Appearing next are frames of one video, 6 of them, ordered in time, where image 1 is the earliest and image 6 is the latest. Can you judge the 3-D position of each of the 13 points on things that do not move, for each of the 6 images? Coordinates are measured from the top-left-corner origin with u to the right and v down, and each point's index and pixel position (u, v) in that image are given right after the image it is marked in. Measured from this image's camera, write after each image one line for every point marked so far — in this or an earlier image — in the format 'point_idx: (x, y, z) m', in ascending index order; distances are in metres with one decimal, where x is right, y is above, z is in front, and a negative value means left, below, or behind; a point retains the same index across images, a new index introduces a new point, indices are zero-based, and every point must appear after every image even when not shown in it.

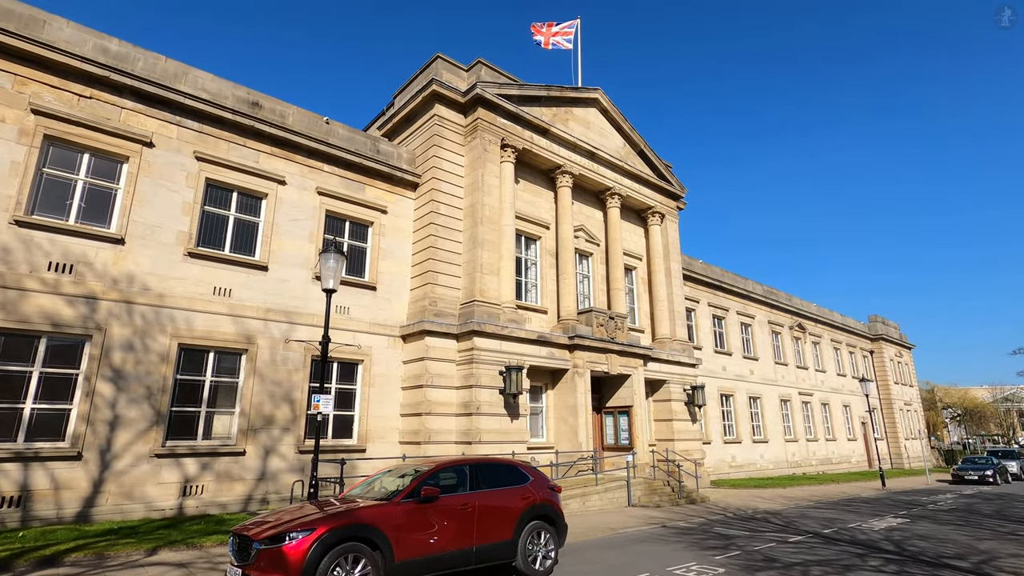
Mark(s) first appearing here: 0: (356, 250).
0: (-4.5, +1.1, +15.2) m
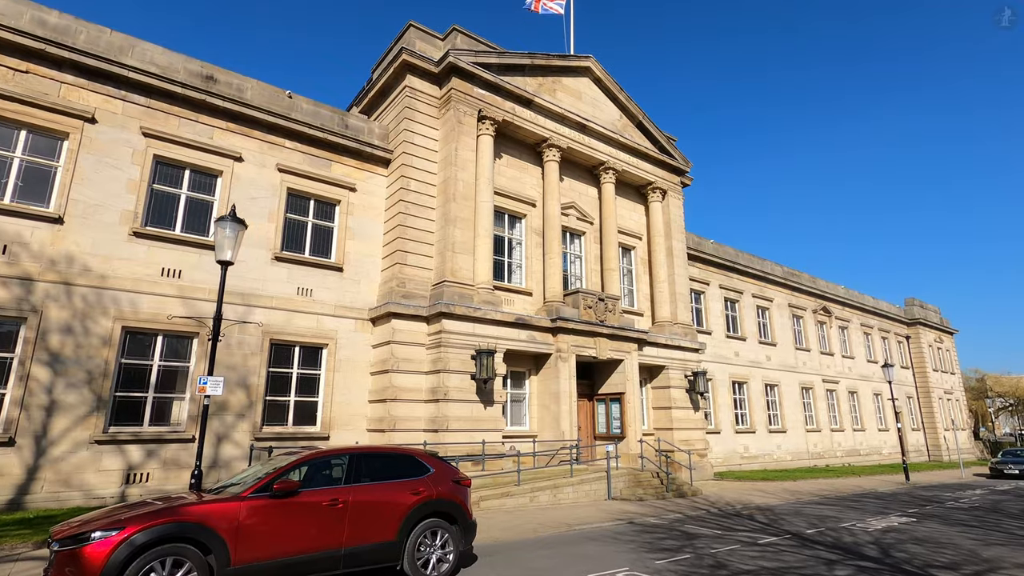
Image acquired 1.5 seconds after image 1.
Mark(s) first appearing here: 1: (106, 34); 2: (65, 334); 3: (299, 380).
0: (-5.2, +1.6, +14.6) m
1: (-9.2, +5.8, +12.2) m
2: (-8.9, -0.9, +10.7) m
3: (-5.3, -2.3, +13.4) m
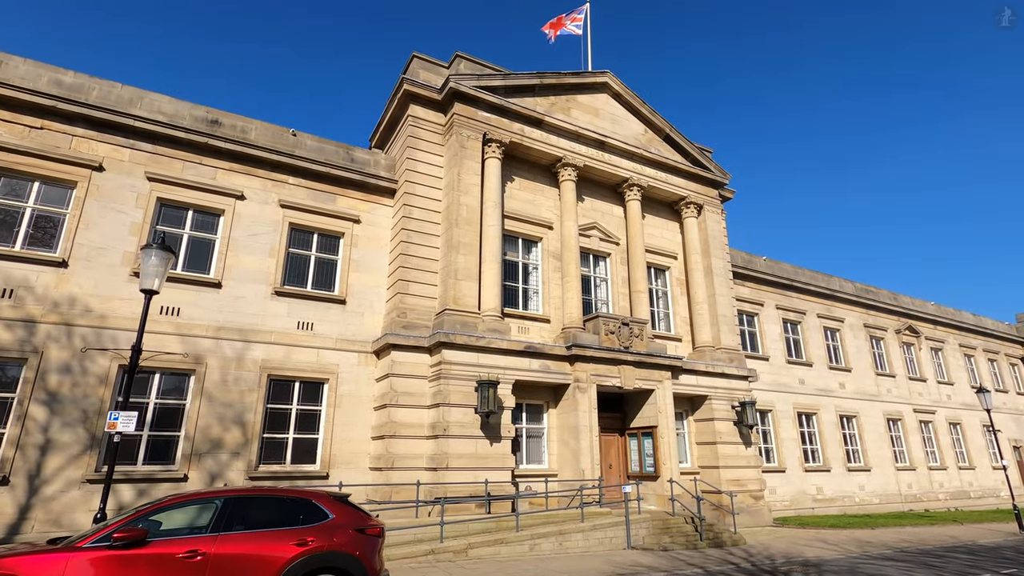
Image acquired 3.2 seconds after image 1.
0: (-5.1, +0.7, +14.5) m
1: (-9.5, +4.8, +12.9) m
2: (-9.2, -1.7, +11.0) m
3: (-5.2, -3.1, +13.0) m
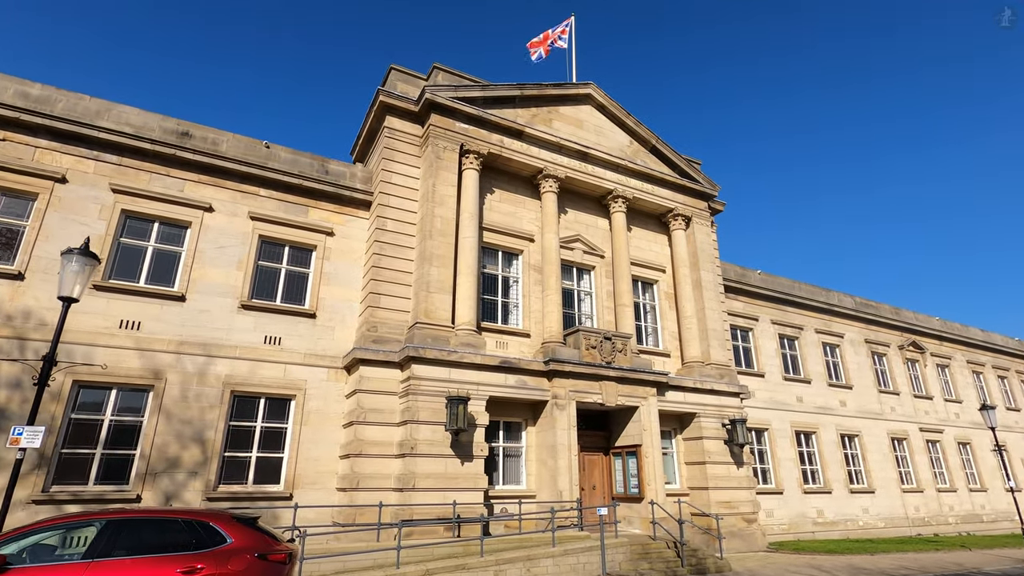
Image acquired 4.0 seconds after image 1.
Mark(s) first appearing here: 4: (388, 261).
0: (-5.7, +0.3, +14.1) m
1: (-10.2, +4.5, +12.8) m
2: (-9.9, -2.0, +10.6) m
3: (-5.9, -3.4, +12.6) m
4: (-3.3, +0.7, +14.1) m
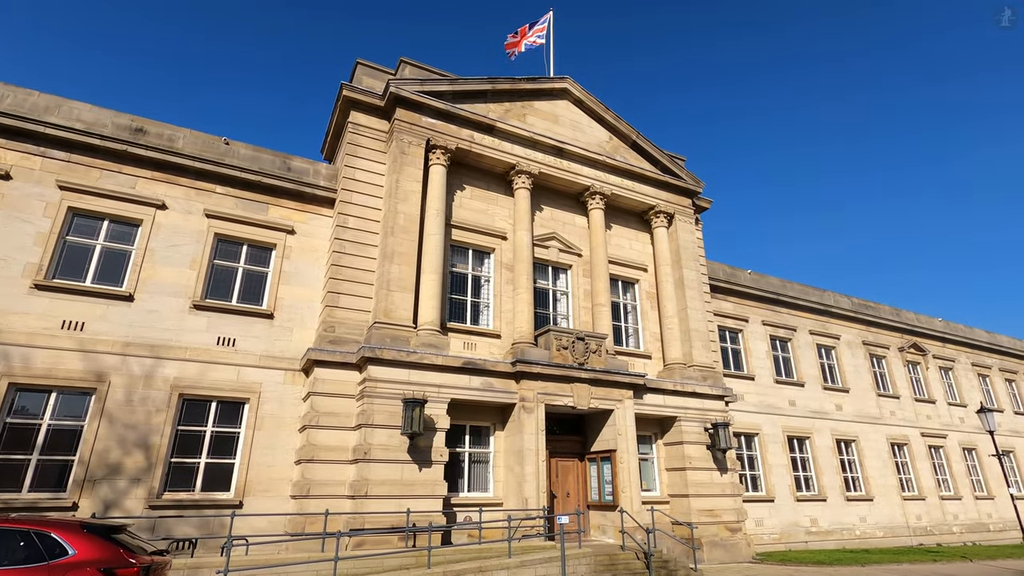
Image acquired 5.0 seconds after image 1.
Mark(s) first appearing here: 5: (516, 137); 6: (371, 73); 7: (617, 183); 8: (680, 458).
0: (-6.6, +0.3, +13.7) m
1: (-11.2, +4.5, +12.5) m
2: (-10.8, -2.0, +10.2) m
3: (-6.8, -3.4, +12.1) m
4: (-4.1, +0.7, +13.6) m
5: (+0.1, +4.7, +16.5) m
6: (-4.1, +6.3, +15.7) m
7: (+3.6, +3.5, +18.1) m
8: (+4.9, -5.0, +15.6) m
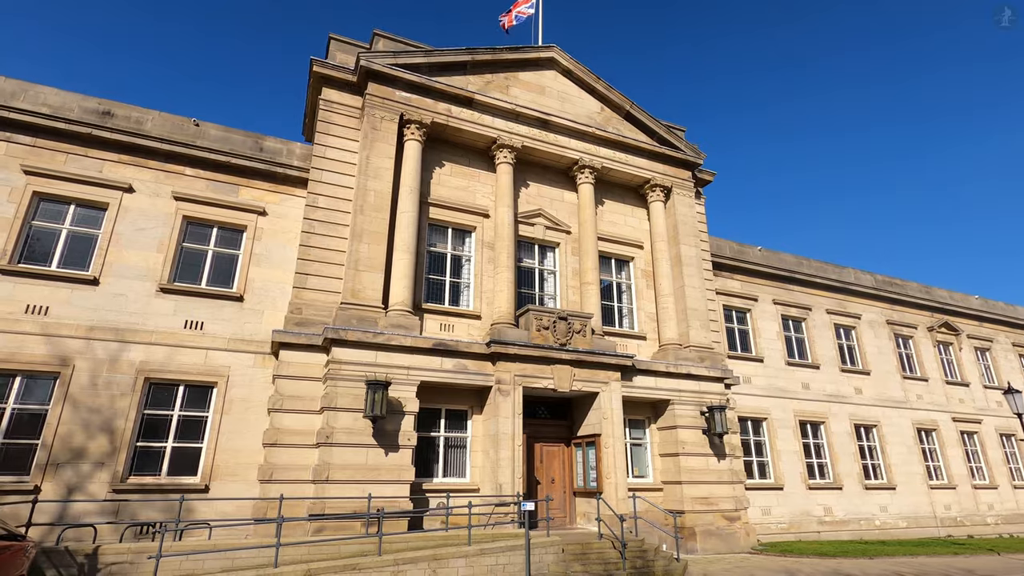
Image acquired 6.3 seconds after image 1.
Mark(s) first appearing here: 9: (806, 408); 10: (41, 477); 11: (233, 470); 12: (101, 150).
0: (-7.2, +0.8, +13.4) m
1: (-11.9, +4.8, +12.4) m
2: (-11.6, -1.7, +10.3) m
3: (-7.4, -3.0, +11.9) m
4: (-4.8, +1.2, +13.2) m
5: (-0.4, +5.3, +15.8) m
6: (-4.8, +6.8, +15.2) m
7: (+3.1, +4.2, +17.2) m
8: (+4.5, -4.3, +14.8) m
9: (+10.9, -4.4, +19.8) m
10: (-9.3, -3.7, +10.6) m
11: (-6.2, -4.0, +11.8) m
12: (-9.9, +3.3, +12.9) m
